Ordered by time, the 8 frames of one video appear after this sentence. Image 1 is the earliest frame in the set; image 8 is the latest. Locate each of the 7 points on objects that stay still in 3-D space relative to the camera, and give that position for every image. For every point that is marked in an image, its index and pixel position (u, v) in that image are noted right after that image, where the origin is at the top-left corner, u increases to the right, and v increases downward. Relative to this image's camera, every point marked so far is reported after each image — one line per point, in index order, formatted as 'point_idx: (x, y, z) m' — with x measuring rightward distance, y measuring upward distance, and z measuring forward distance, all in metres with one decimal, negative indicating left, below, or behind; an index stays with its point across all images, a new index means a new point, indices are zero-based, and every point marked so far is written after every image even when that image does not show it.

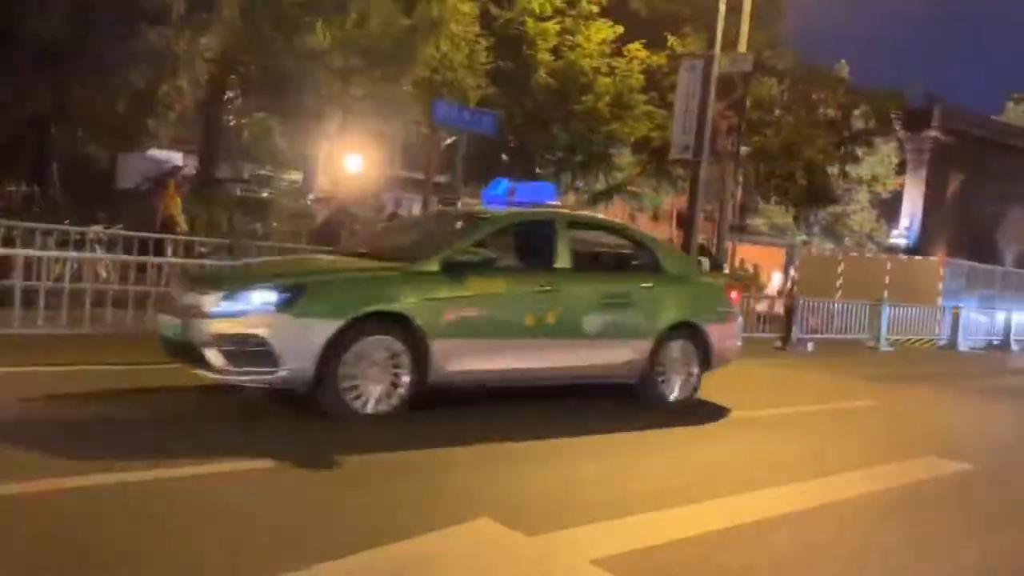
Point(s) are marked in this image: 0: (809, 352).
0: (+4.6, -1.0, +15.3) m
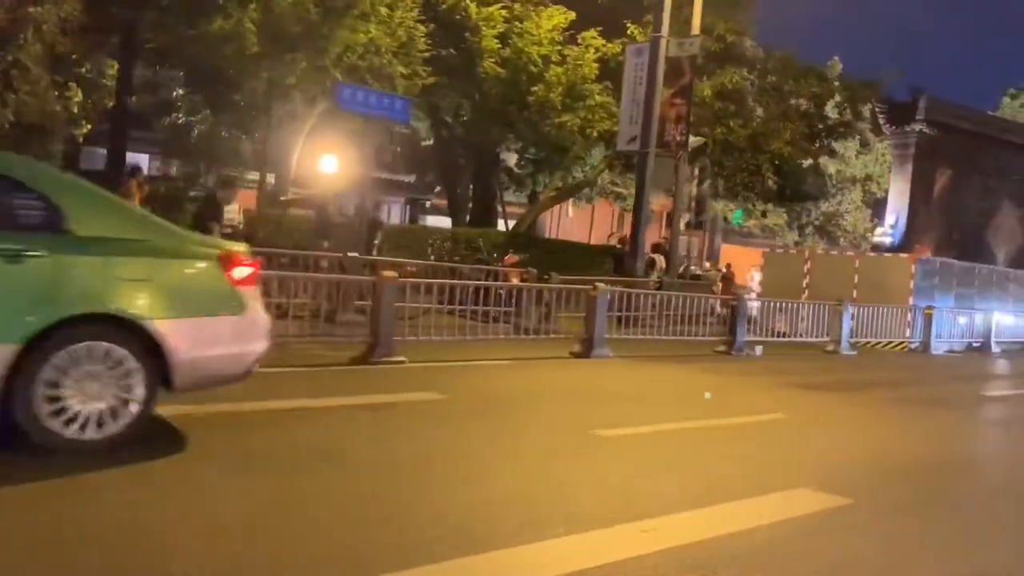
0: (+3.5, -1.0, +14.1) m
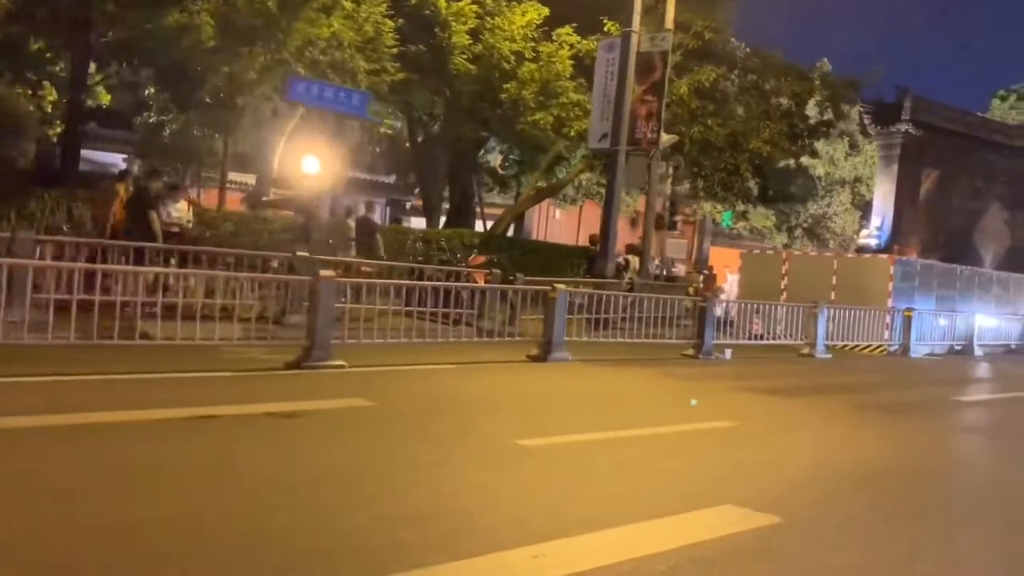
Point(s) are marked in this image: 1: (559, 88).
0: (+3.0, -1.0, +13.7) m
1: (+0.9, +4.0, +19.1) m
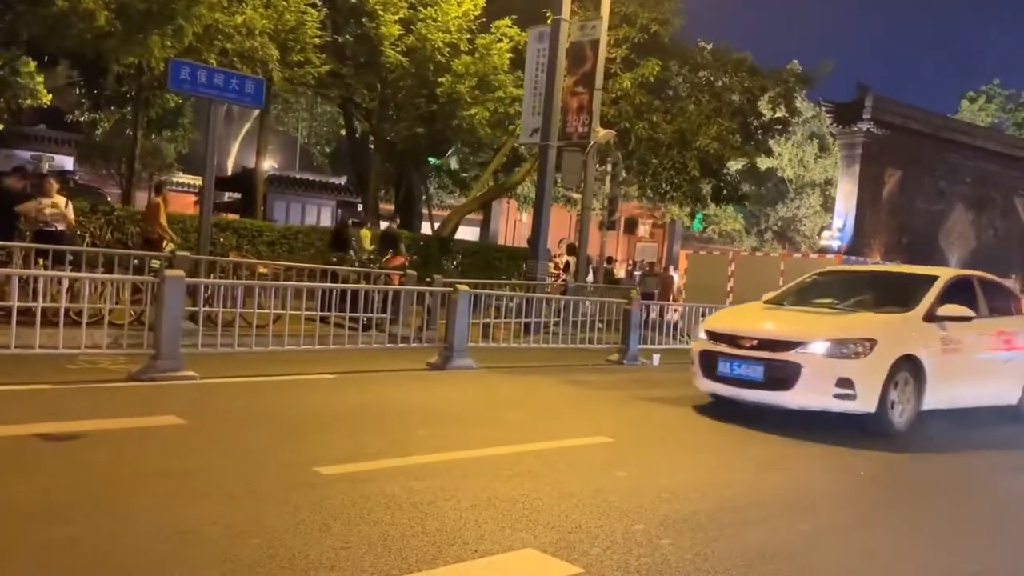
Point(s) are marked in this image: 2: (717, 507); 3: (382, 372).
0: (+1.9, -1.0, +12.9) m
1: (-0.3, +3.9, +18.3) m
2: (+1.1, -1.2, +5.3) m
3: (-1.3, -0.8, +9.4) m
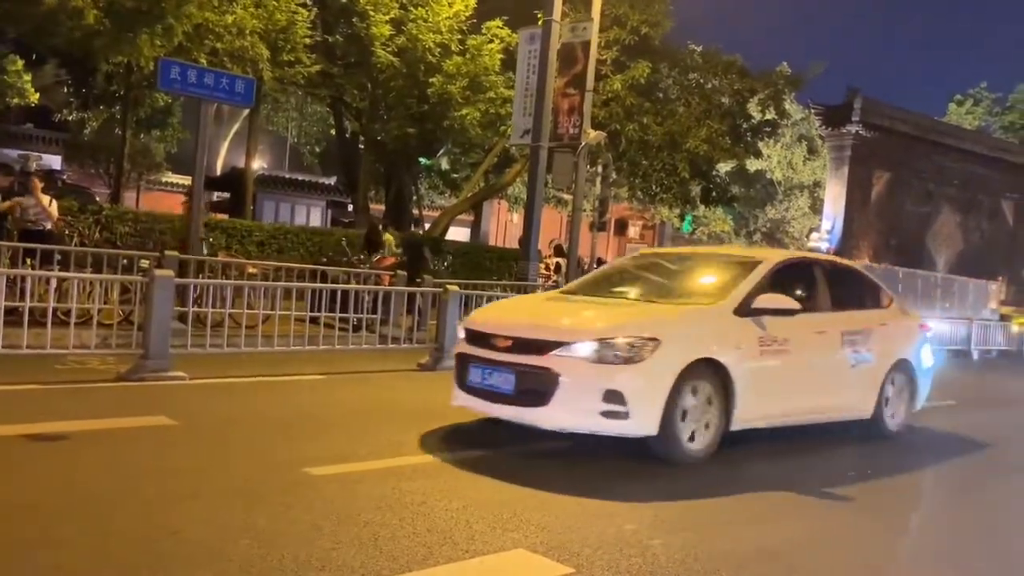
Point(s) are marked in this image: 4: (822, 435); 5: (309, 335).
0: (+1.8, -1.1, +12.9) m
1: (-0.5, +3.9, +18.3) m
2: (+1.1, -1.2, +5.4) m
3: (-1.4, -0.8, +9.3) m
4: (+2.7, -1.3, +8.5) m
5: (-2.2, -0.5, +10.3) m
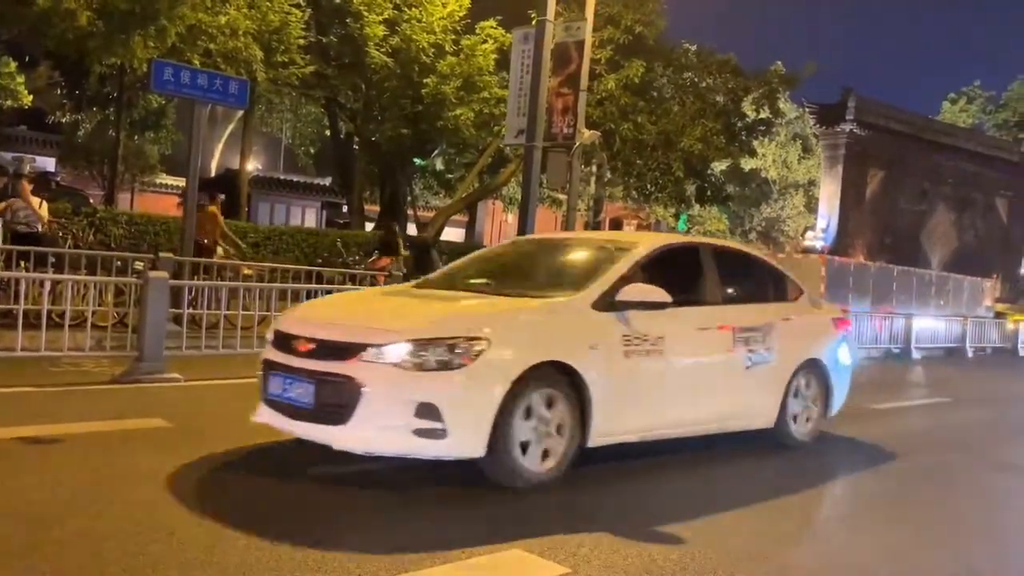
0: (+1.7, -1.0, +12.9) m
1: (-0.6, +3.9, +18.3) m
2: (+1.1, -1.2, +5.4) m
3: (-1.4, -0.8, +9.3) m
4: (+2.7, -1.3, +8.5) m
5: (-2.2, -0.5, +10.3) m
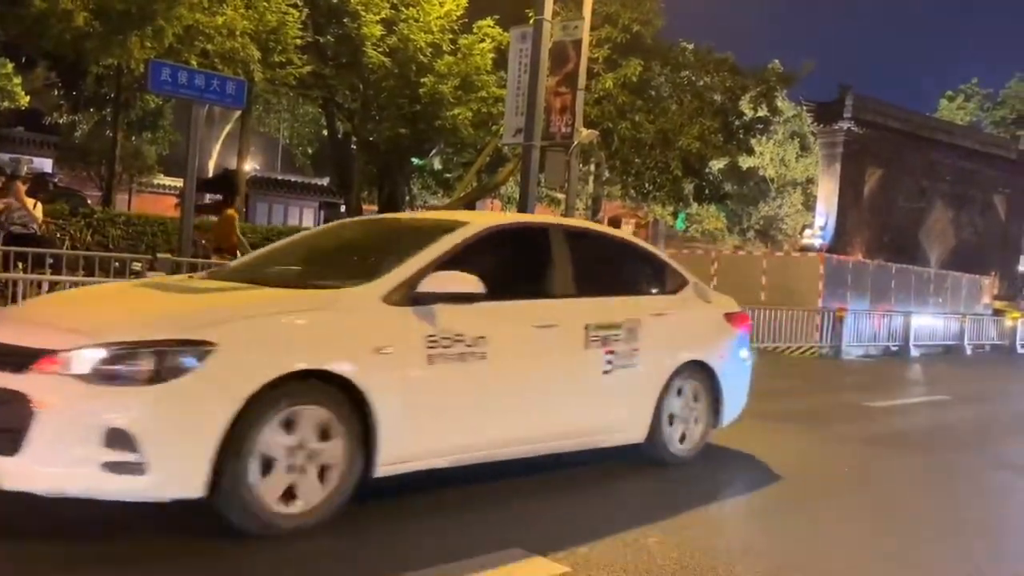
0: (+1.7, -1.0, +12.9) m
1: (-0.6, +3.9, +18.3) m
2: (+1.1, -1.2, +5.4) m
3: (-1.4, -0.8, +9.3) m
4: (+2.7, -1.2, +8.5) m
5: (-2.2, -0.5, +10.3) m
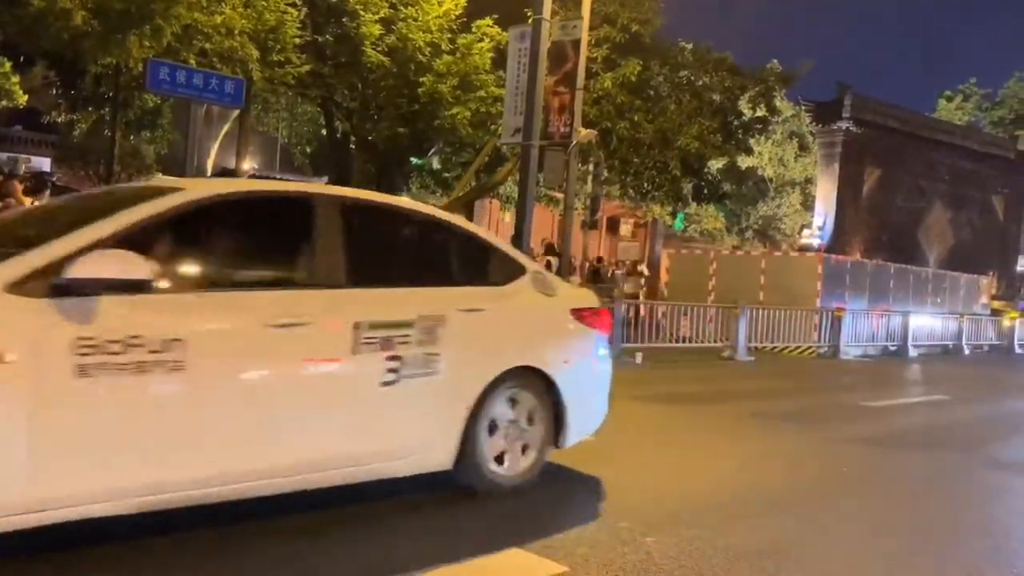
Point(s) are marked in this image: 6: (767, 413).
0: (+1.7, -1.0, +12.9) m
1: (-0.7, +3.9, +18.3) m
2: (+1.1, -1.2, +5.4) m
3: (-1.4, -0.8, +9.3) m
4: (+2.7, -1.2, +8.5) m
5: (-2.3, -0.5, +10.3) m
6: (+2.4, -1.2, +9.1) m
